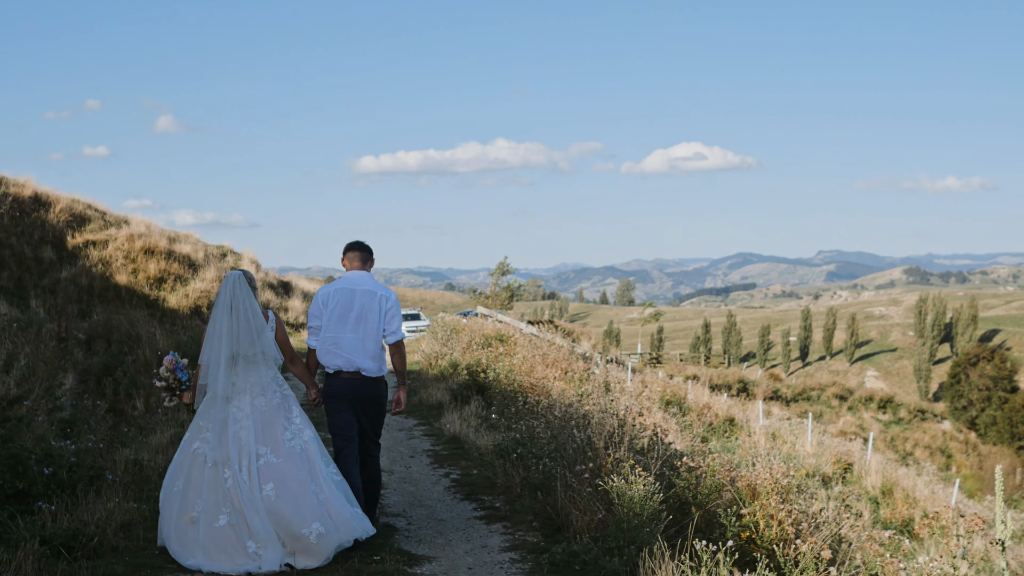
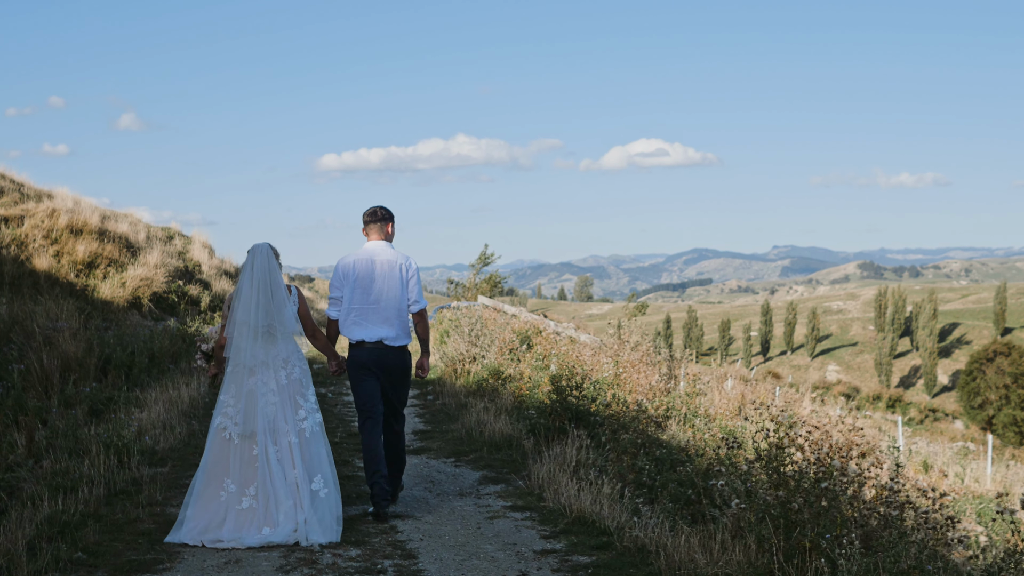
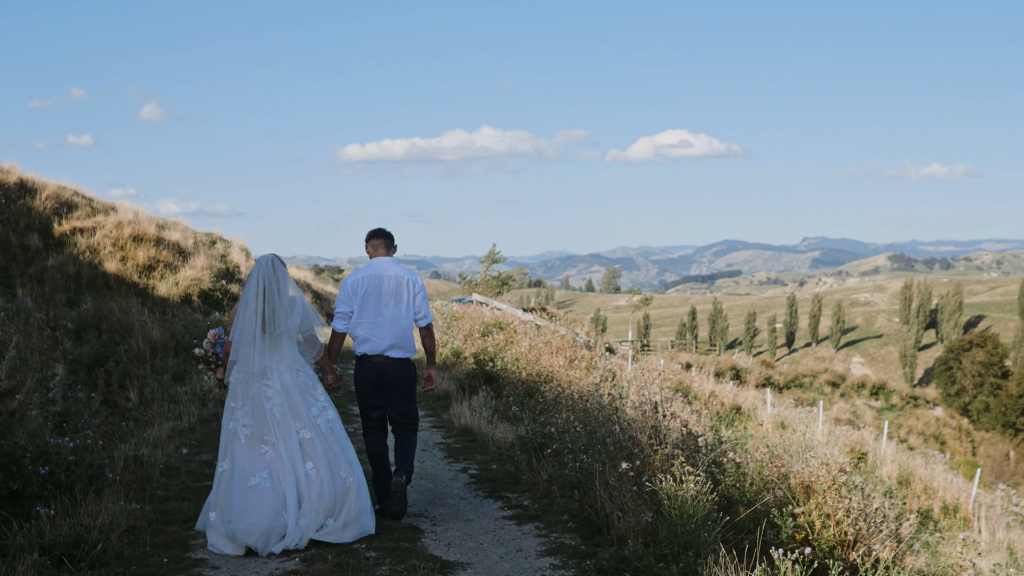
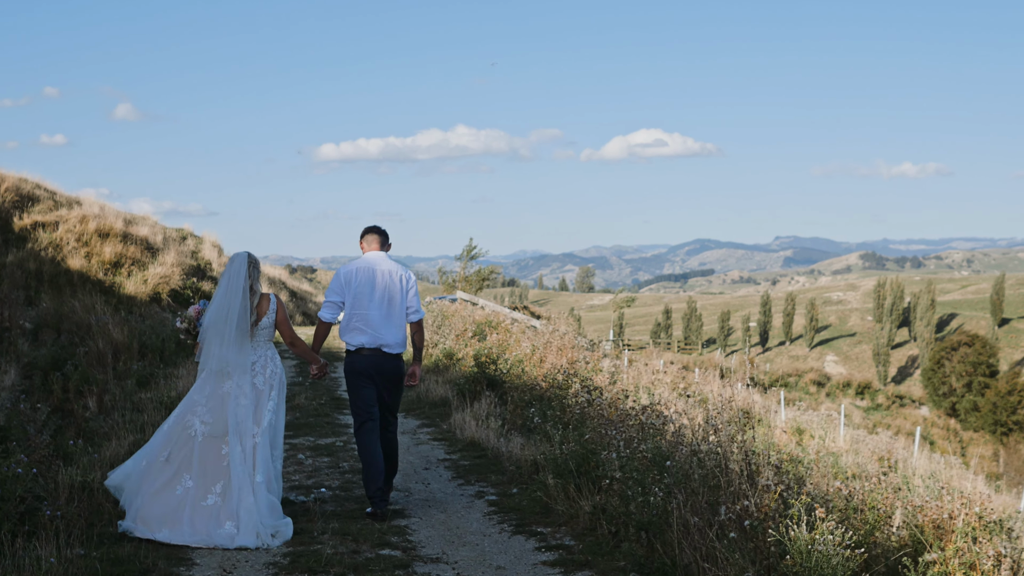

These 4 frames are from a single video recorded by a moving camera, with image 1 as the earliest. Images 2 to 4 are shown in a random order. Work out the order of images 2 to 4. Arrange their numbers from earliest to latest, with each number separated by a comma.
3, 4, 2
